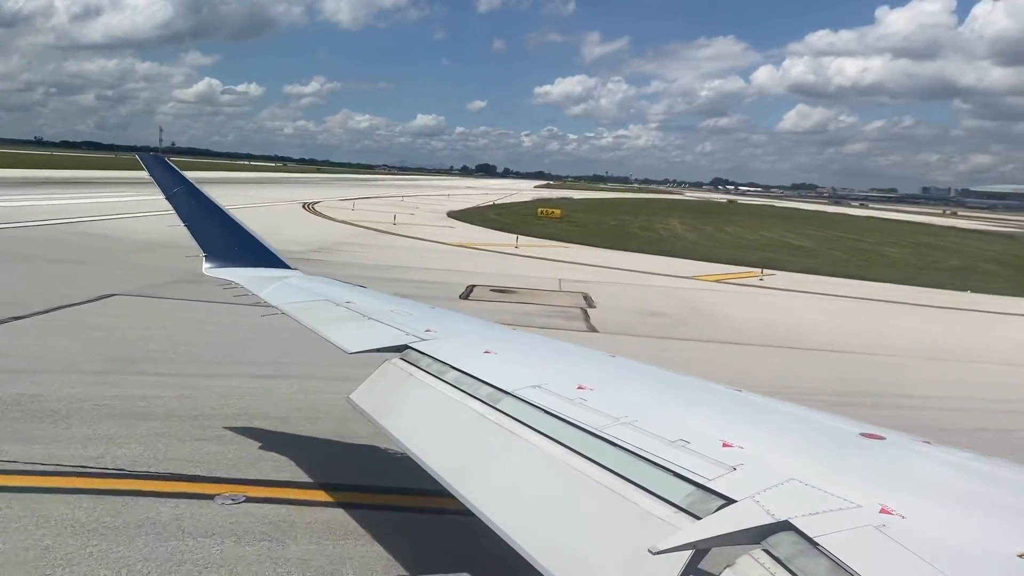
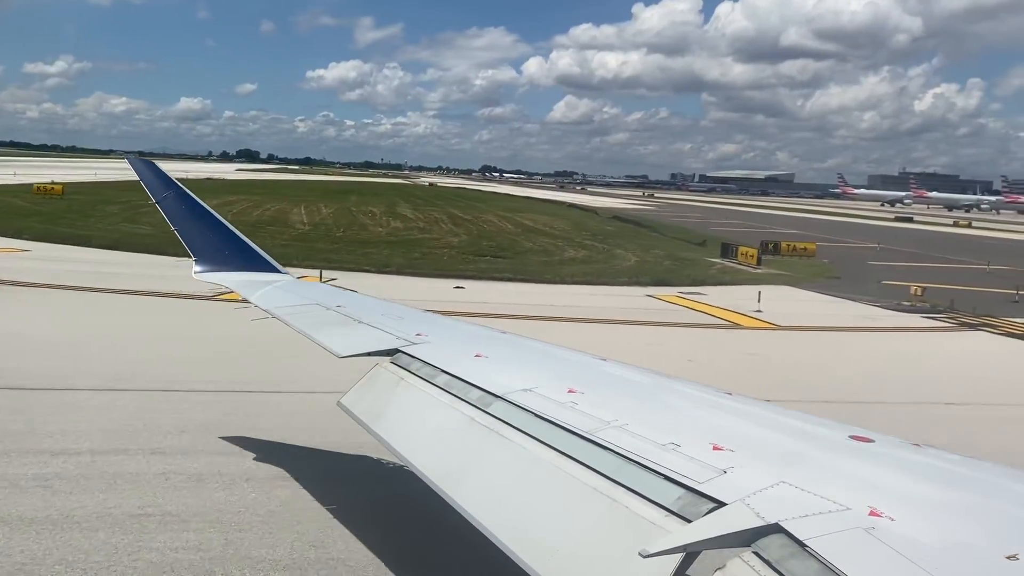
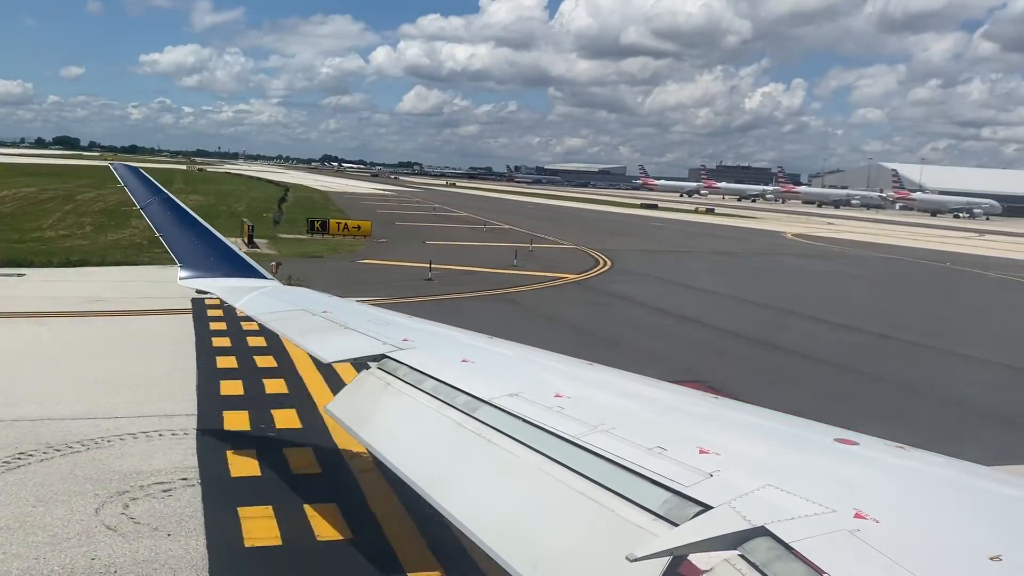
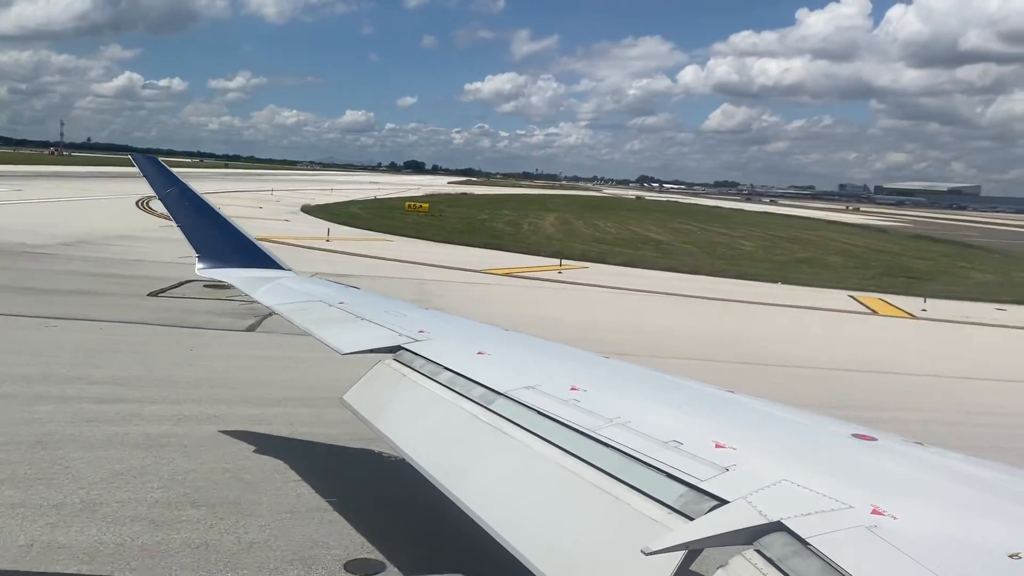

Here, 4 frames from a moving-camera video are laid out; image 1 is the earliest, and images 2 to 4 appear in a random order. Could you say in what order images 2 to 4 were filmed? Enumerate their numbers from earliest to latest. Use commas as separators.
4, 2, 3
